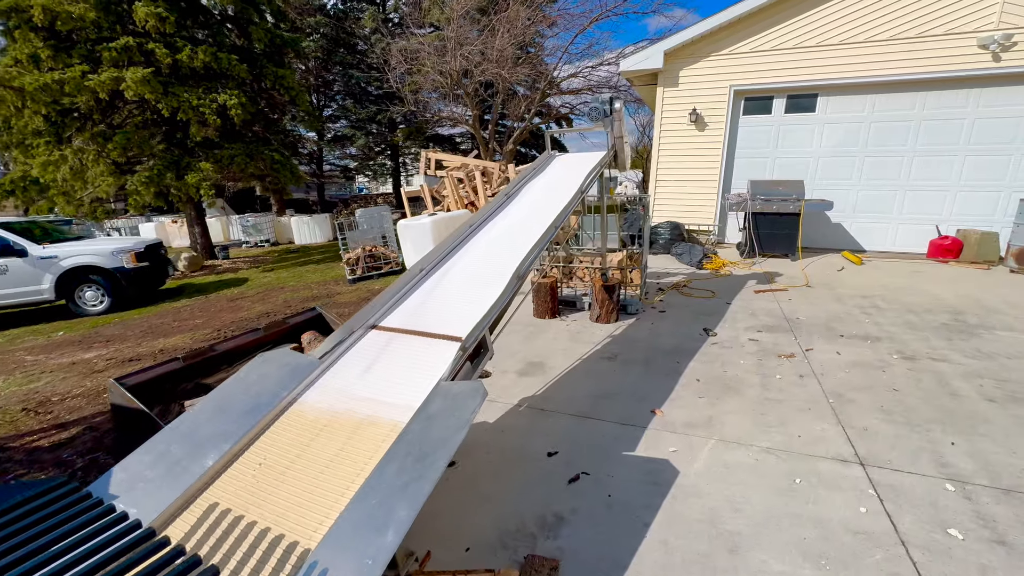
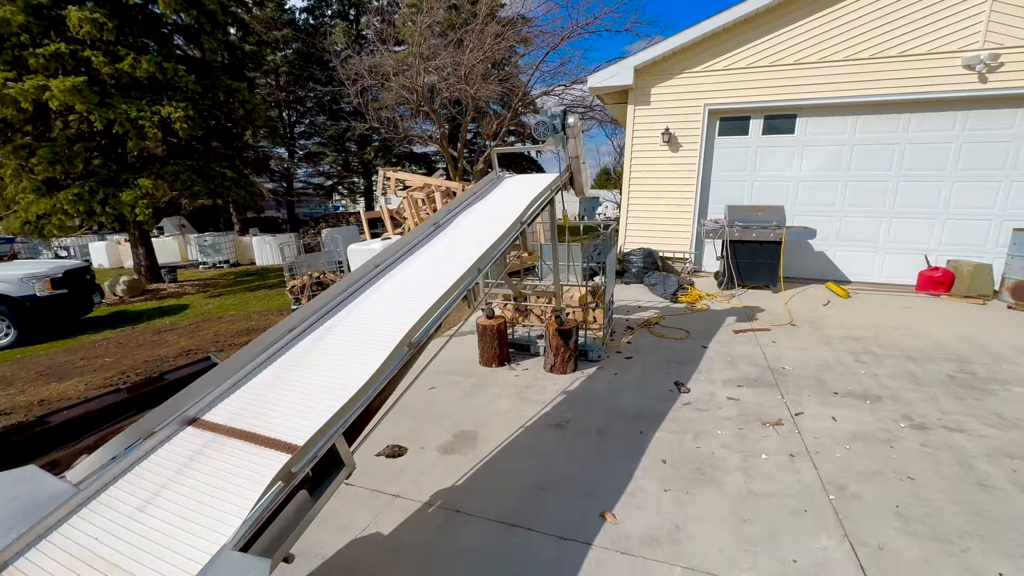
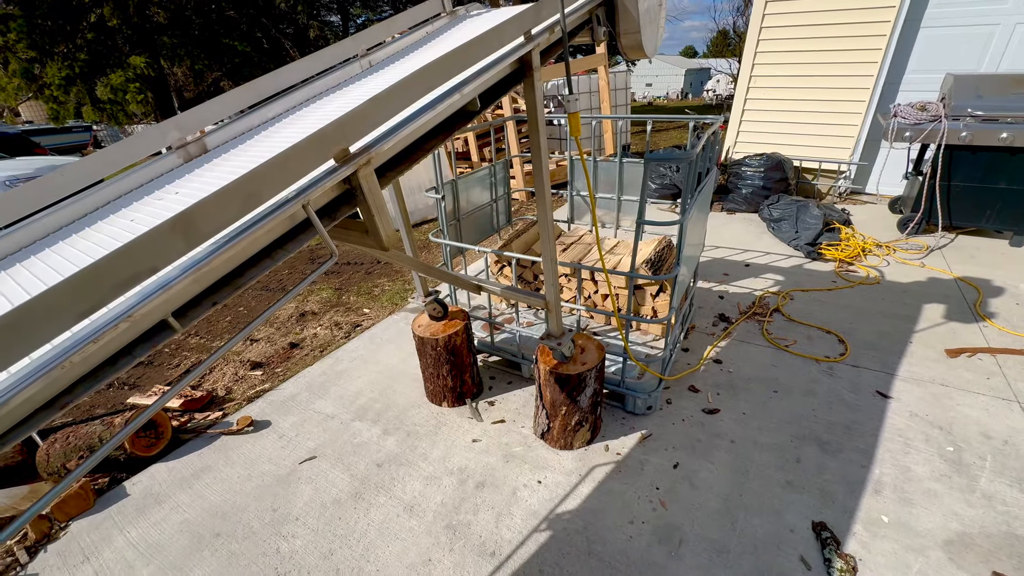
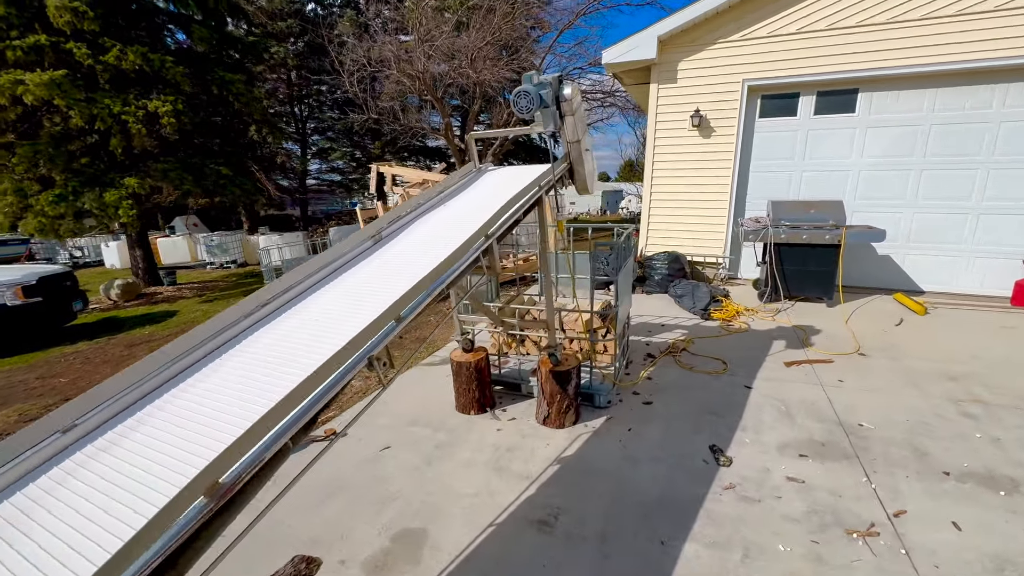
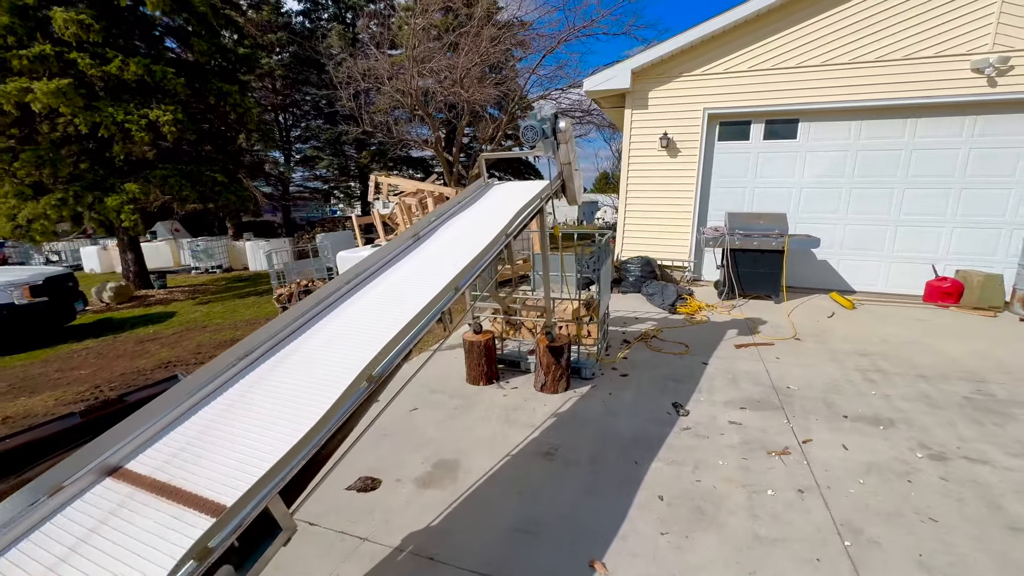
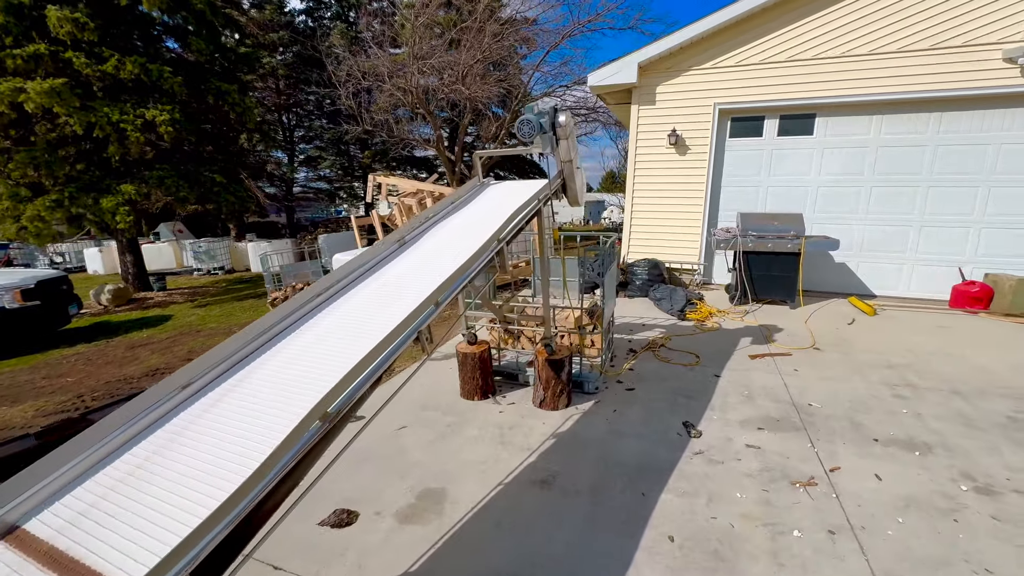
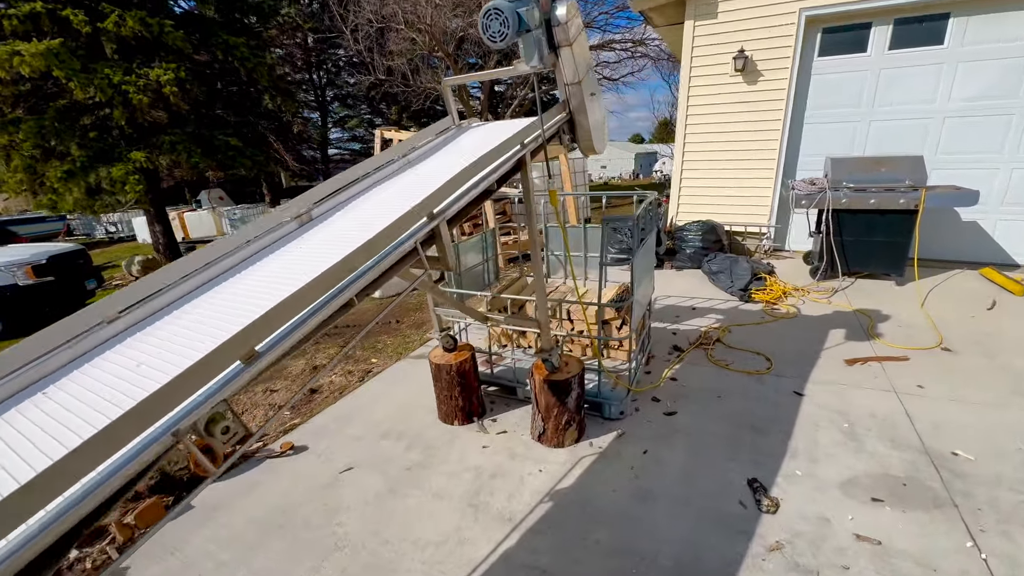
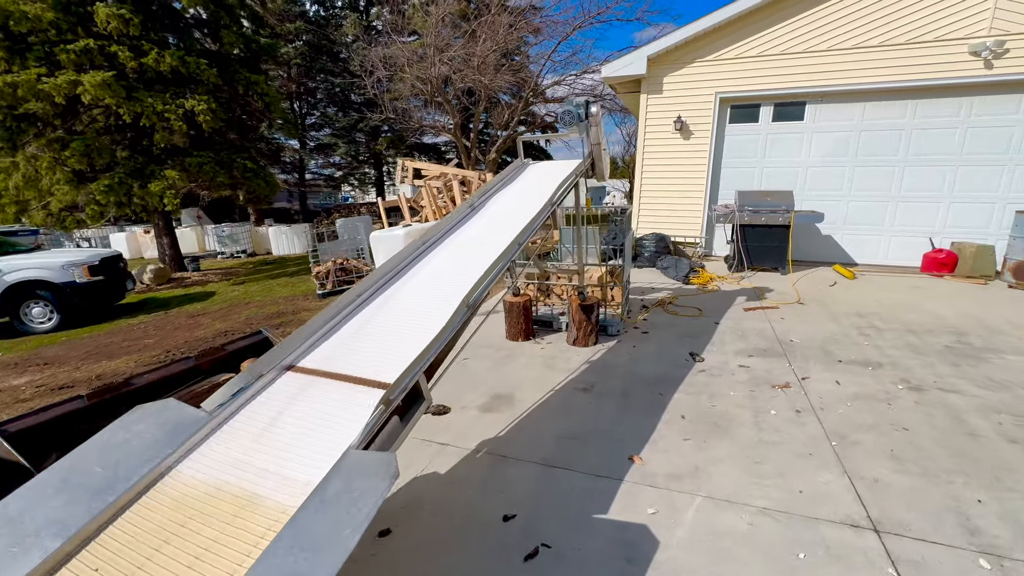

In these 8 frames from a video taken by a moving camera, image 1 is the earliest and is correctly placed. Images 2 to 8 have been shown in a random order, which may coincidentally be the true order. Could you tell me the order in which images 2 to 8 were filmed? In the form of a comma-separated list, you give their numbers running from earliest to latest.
8, 2, 5, 6, 4, 7, 3
